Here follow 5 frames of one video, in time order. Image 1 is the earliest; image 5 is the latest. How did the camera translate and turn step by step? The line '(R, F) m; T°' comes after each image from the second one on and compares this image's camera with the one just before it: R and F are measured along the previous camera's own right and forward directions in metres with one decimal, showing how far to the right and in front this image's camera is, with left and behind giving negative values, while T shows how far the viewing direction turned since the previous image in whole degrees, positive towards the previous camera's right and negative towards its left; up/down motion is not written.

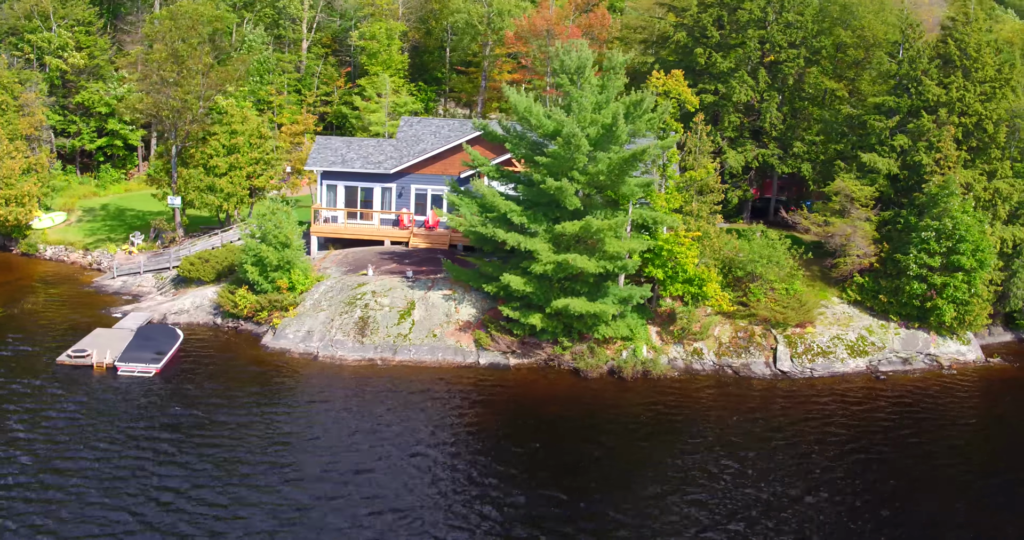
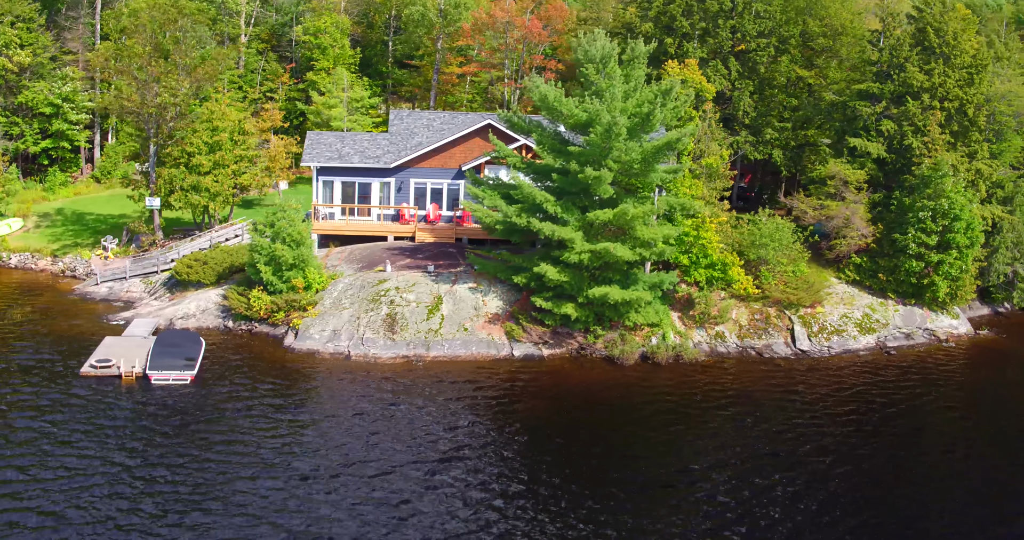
(-4.4, +0.3) m; +5°
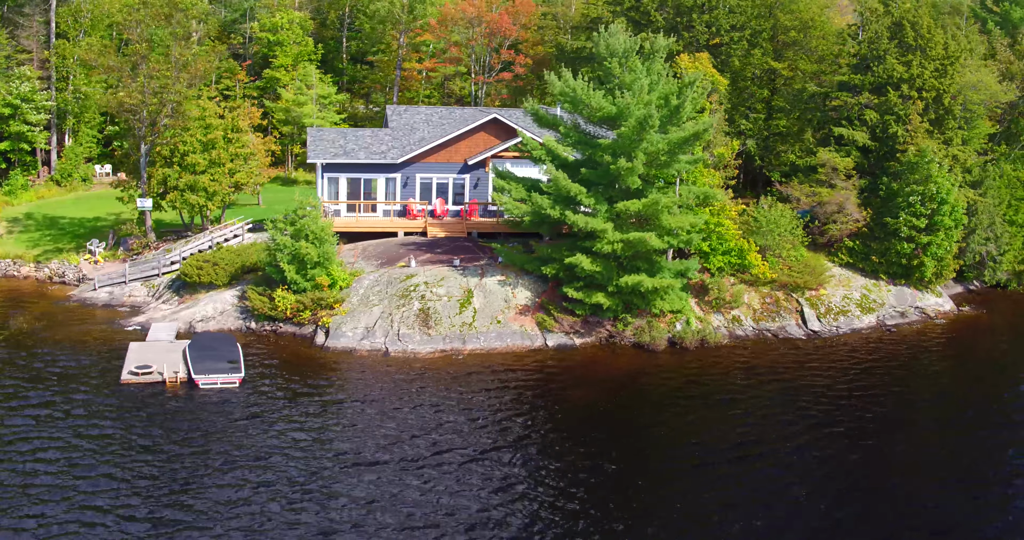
(-4.1, -0.4) m; +5°
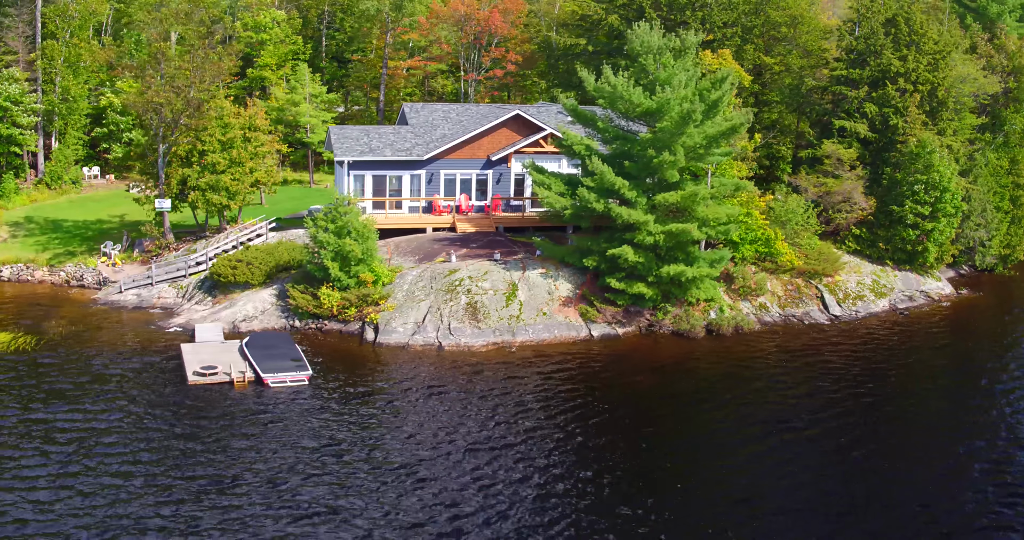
(-3.8, -0.8) m; +3°
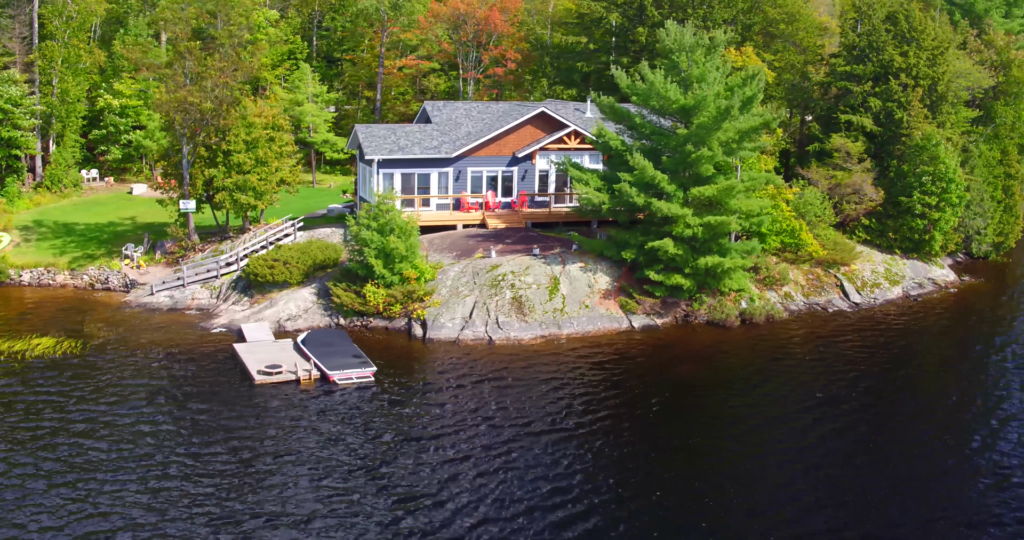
(-3.4, -0.8) m; +2°
